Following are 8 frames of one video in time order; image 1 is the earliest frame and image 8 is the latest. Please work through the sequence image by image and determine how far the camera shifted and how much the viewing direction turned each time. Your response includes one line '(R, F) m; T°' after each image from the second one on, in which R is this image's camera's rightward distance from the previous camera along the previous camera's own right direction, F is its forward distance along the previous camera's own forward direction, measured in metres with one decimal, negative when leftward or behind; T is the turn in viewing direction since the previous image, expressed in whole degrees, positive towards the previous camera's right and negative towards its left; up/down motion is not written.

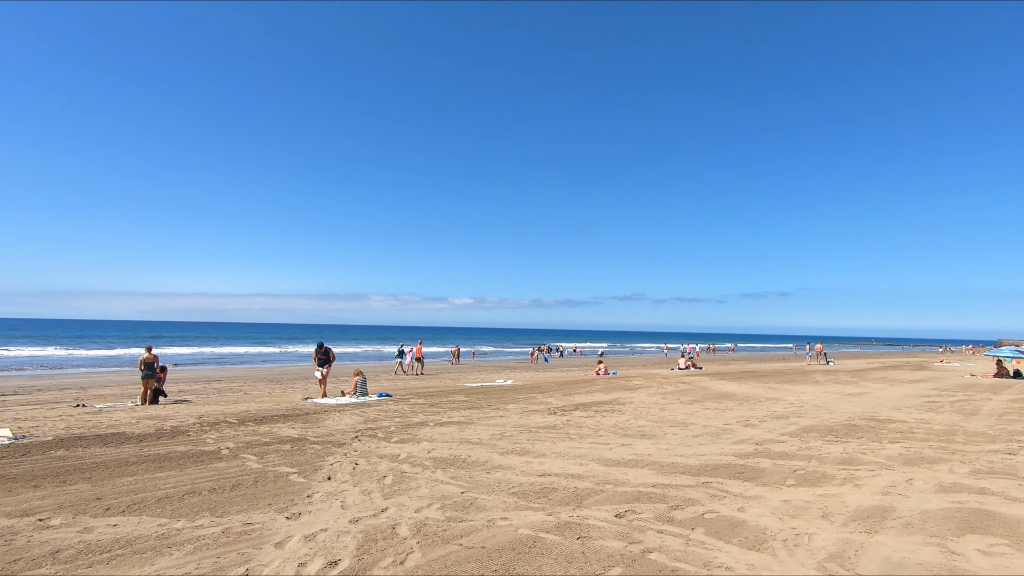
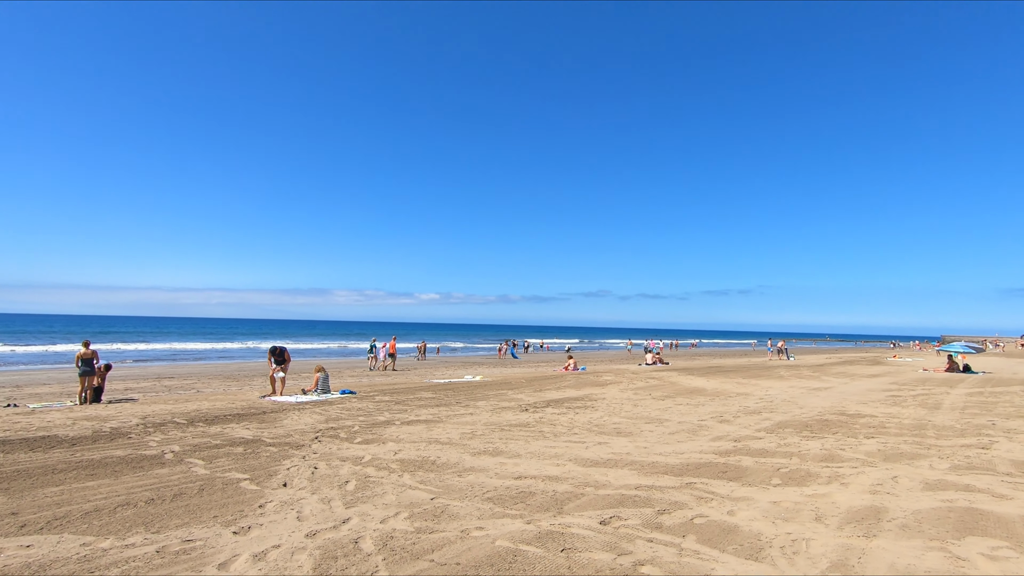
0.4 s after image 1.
(-0.1, +0.4) m; +4°
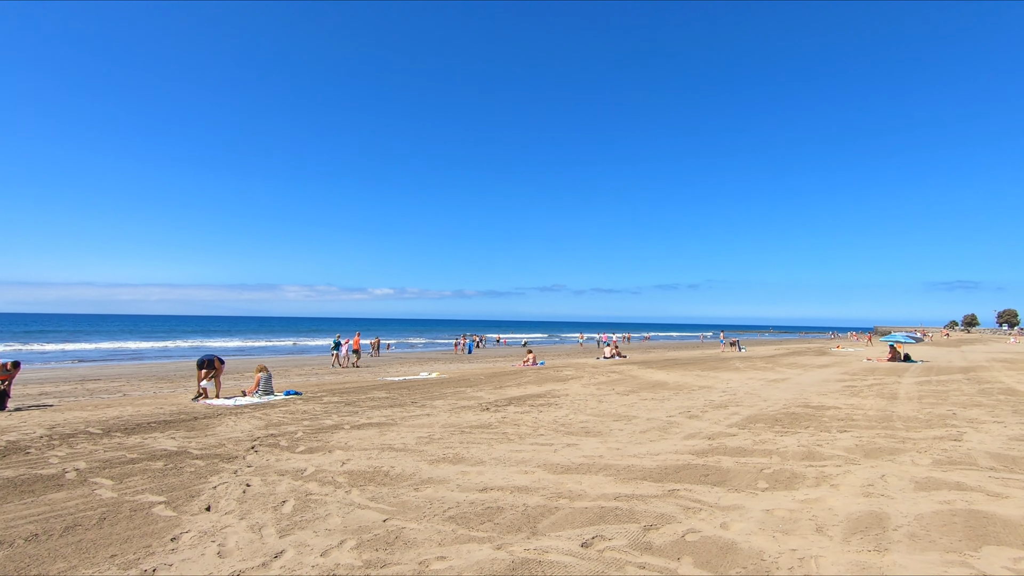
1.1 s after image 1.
(-0.1, +0.7) m; +5°
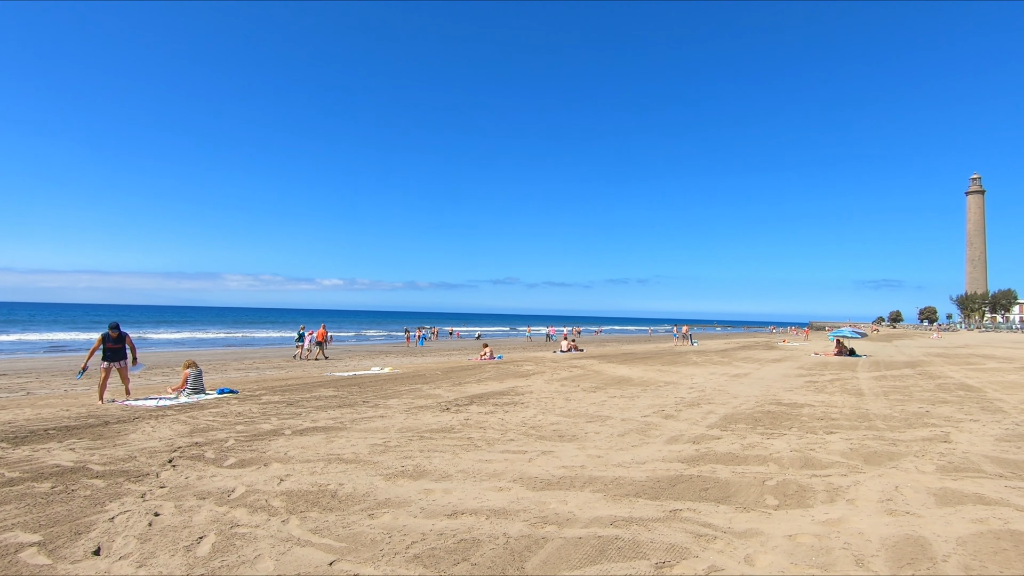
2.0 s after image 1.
(-0.2, +0.9) m; +5°
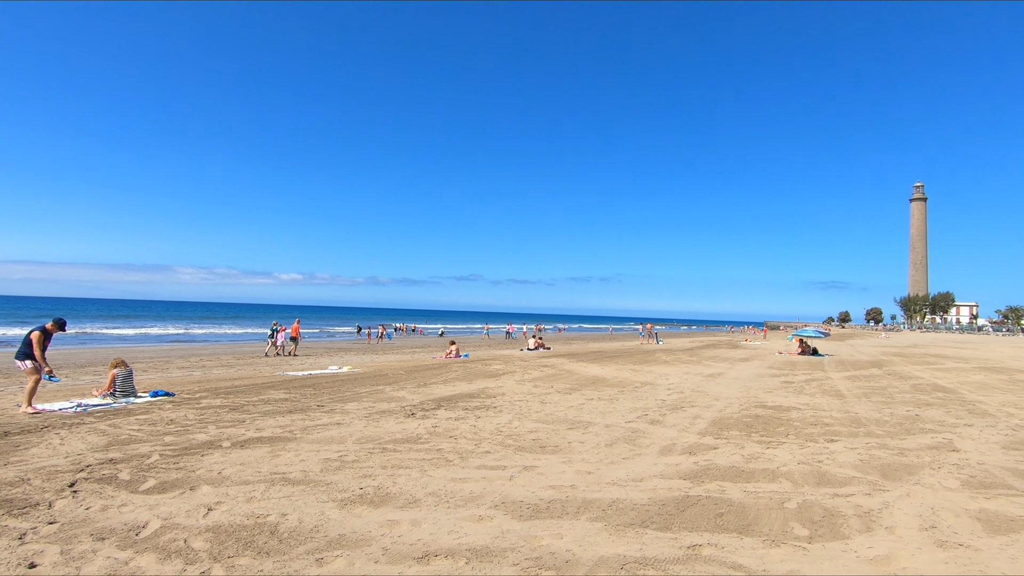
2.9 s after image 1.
(-0.2, +0.9) m; +4°
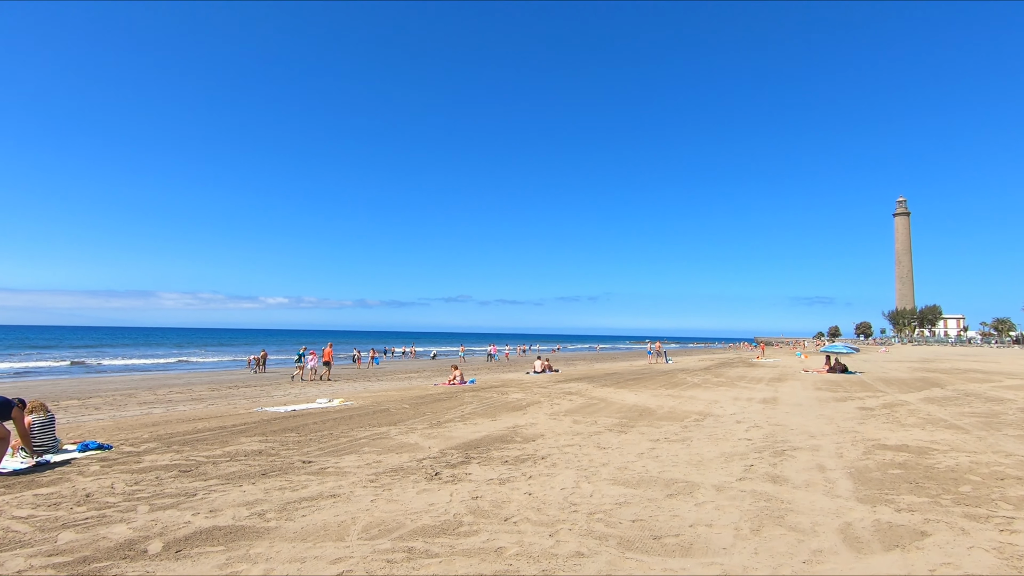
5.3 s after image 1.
(-0.8, +2.4) m; +1°
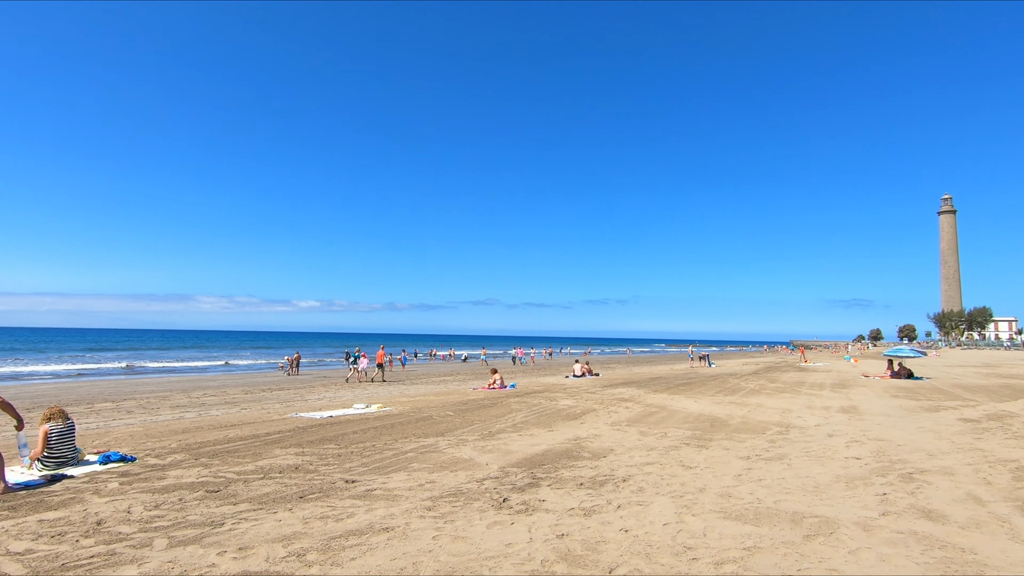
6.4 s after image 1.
(-0.5, +1.0) m; -3°
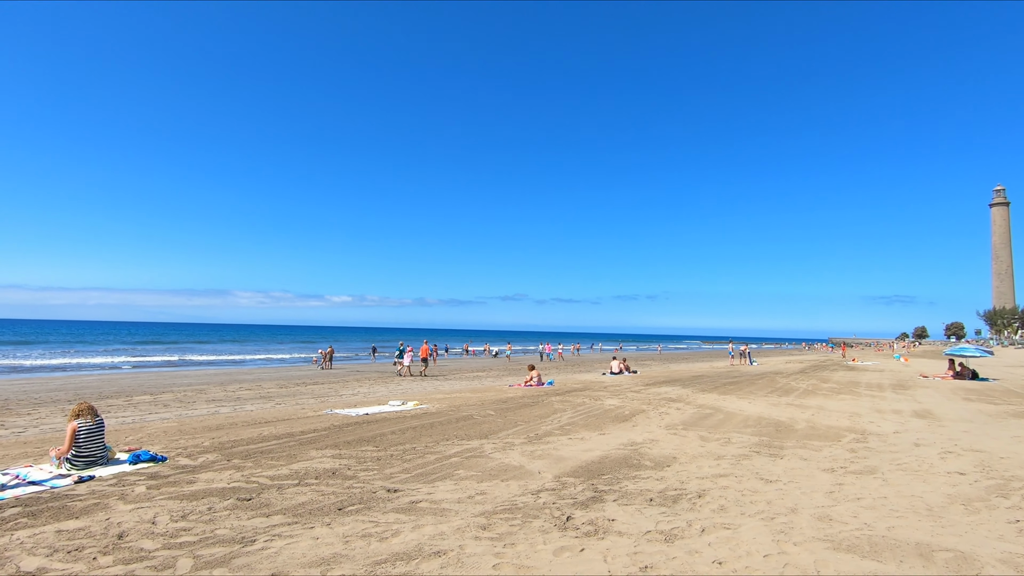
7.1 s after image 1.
(-0.3, +0.7) m; -3°
